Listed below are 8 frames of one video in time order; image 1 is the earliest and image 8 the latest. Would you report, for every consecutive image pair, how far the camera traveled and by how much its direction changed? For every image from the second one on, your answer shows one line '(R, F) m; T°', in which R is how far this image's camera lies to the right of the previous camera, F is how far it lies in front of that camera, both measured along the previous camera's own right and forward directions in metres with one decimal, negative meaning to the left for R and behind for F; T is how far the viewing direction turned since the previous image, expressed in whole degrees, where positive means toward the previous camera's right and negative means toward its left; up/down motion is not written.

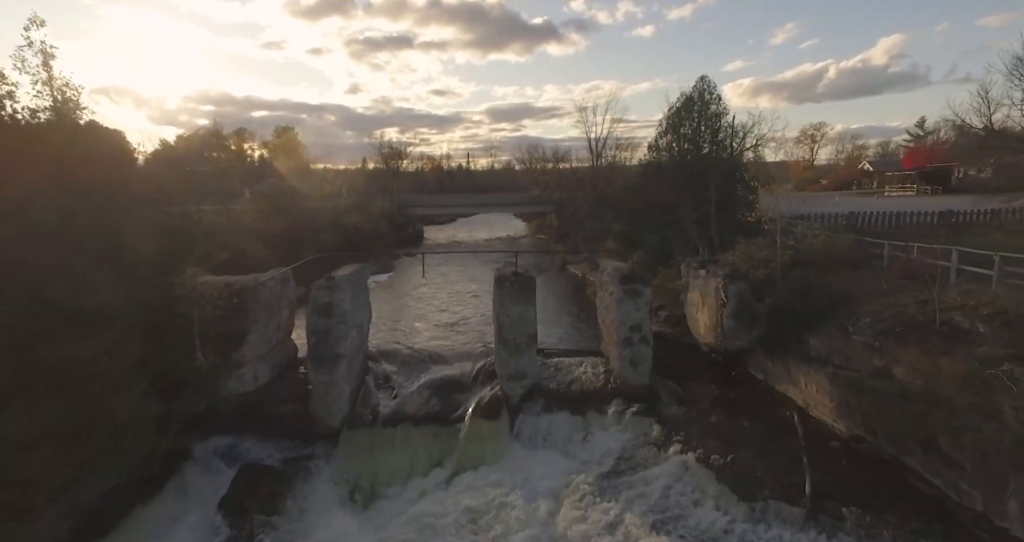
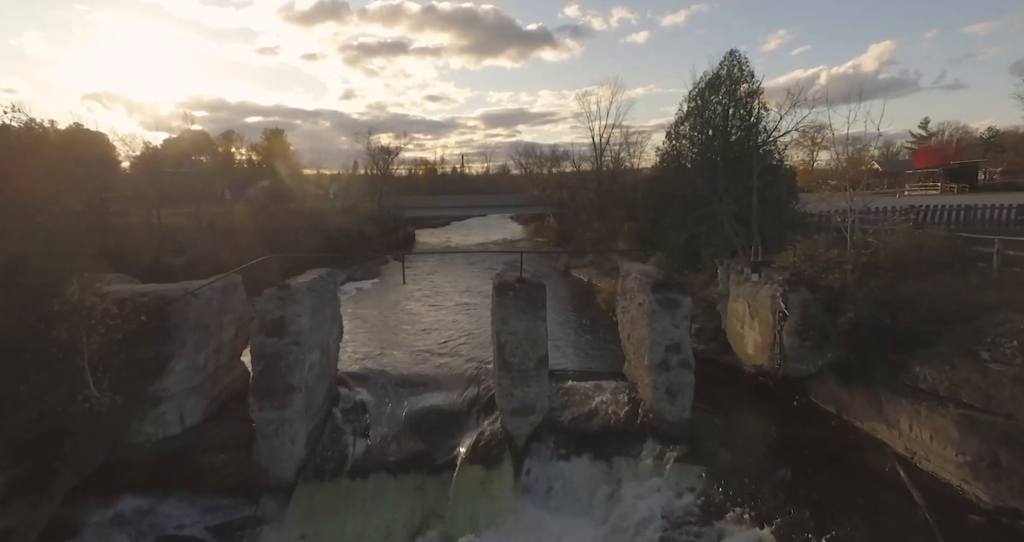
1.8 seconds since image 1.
(-0.2, +2.5) m; +1°
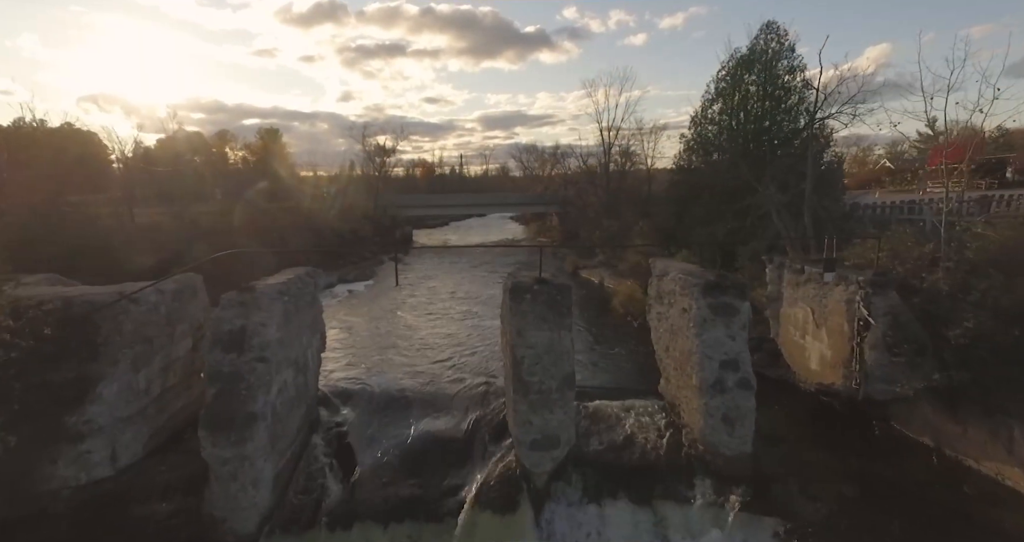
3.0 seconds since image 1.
(-0.3, +1.8) m; 0°
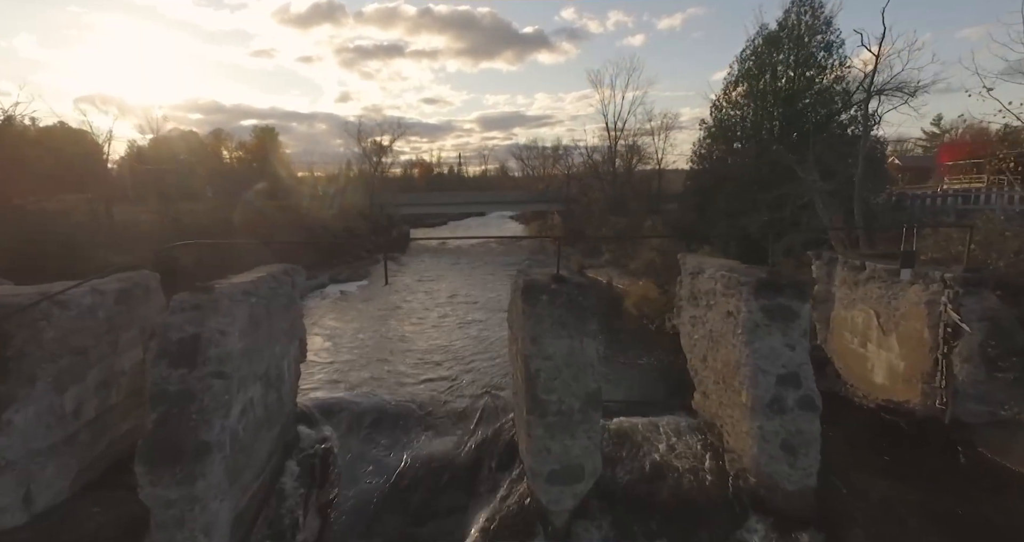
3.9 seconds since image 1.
(-0.2, +1.3) m; 0°
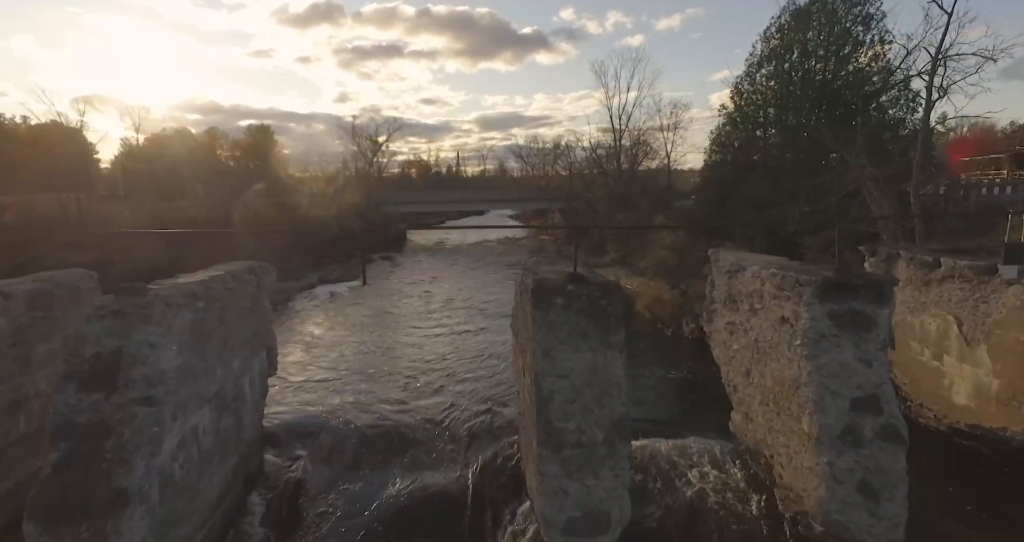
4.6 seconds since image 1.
(-0.1, +1.3) m; 0°
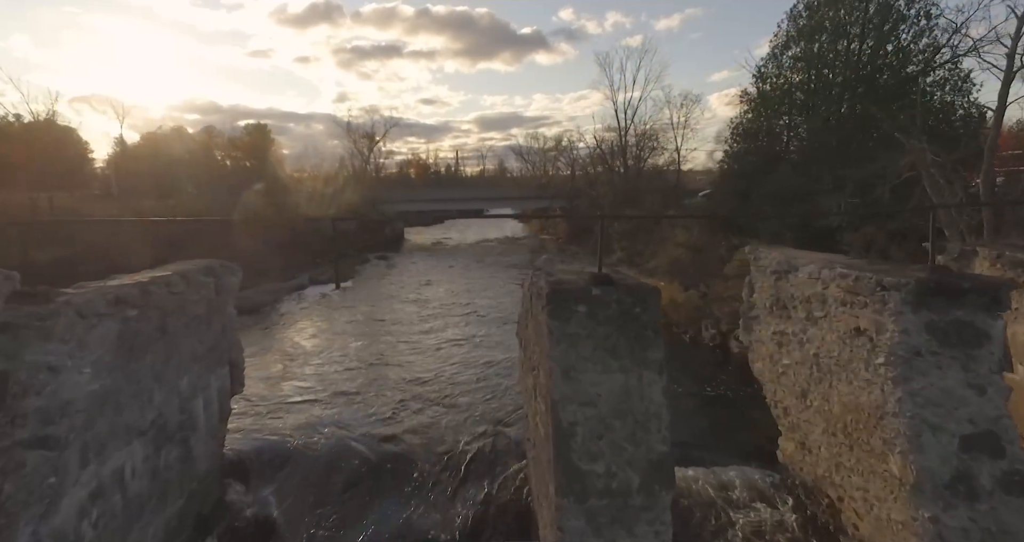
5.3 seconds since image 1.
(-0.1, +1.1) m; 0°
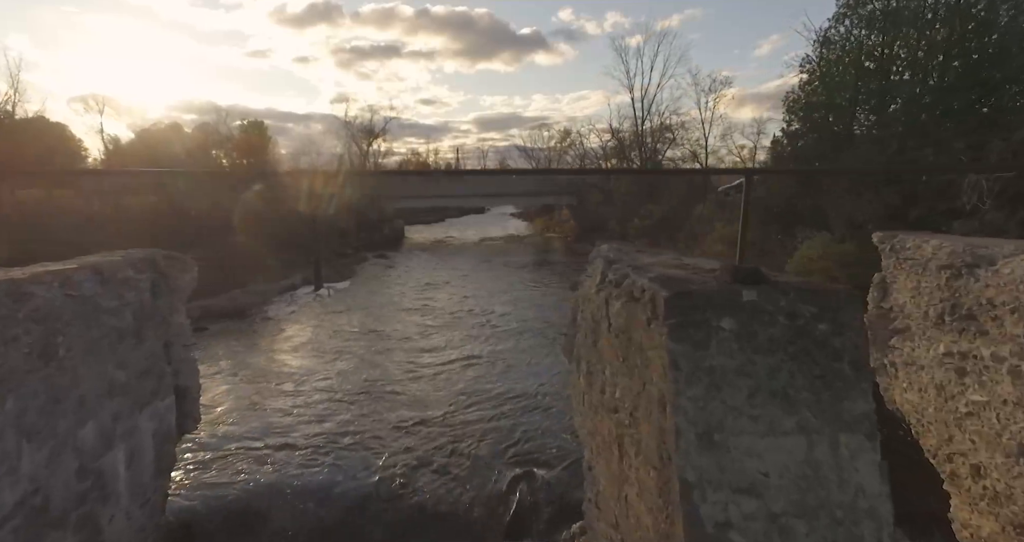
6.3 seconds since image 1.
(-0.5, +1.8) m; 0°
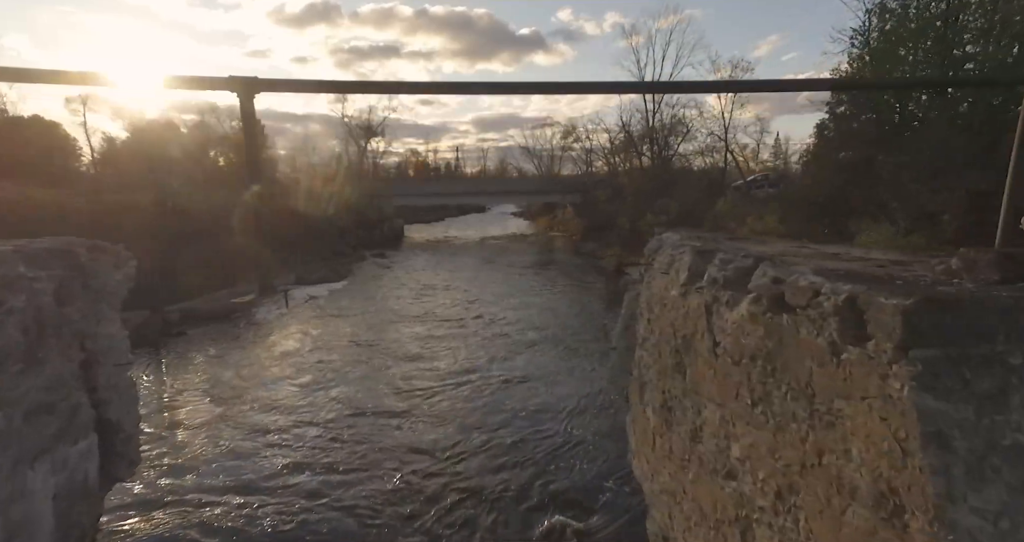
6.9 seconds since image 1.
(-0.3, +1.3) m; 0°
